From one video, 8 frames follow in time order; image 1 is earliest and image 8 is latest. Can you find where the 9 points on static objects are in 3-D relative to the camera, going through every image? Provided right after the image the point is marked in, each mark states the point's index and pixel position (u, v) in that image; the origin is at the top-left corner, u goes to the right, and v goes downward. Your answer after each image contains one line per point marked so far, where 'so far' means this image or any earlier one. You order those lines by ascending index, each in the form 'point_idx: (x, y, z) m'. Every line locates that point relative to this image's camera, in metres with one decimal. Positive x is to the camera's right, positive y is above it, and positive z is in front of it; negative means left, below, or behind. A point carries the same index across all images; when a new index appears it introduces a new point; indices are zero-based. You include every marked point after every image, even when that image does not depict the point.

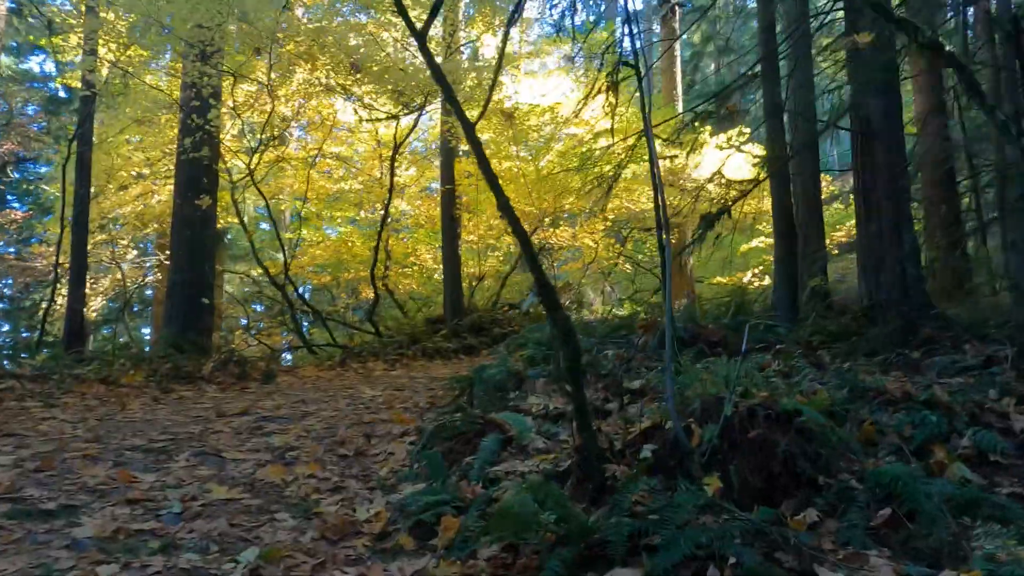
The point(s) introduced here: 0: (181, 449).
0: (-2.0, -1.0, +4.5) m
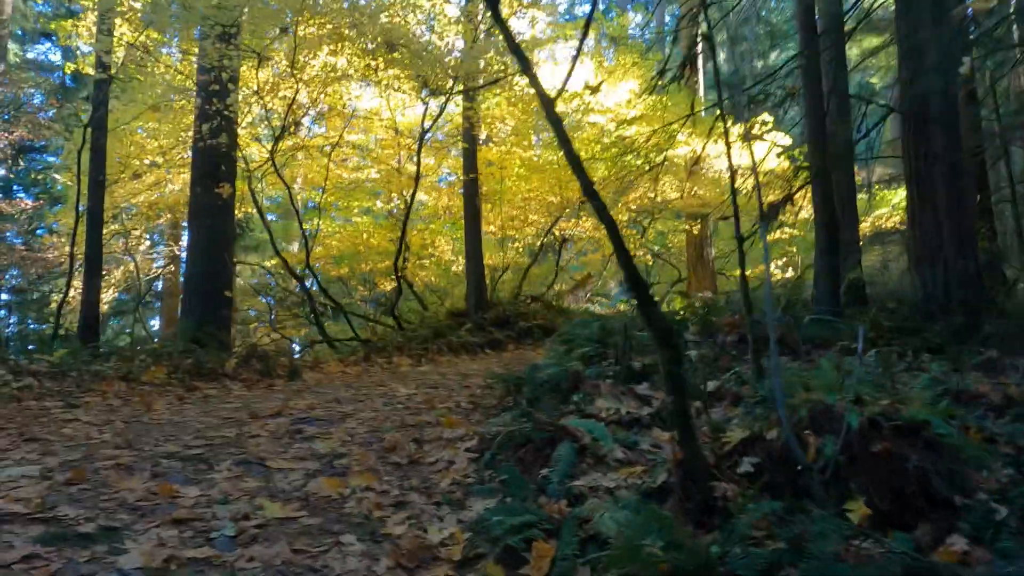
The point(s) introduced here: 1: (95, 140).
0: (-1.6, -0.9, +4.1) m
1: (-5.1, +1.8, +9.3) m
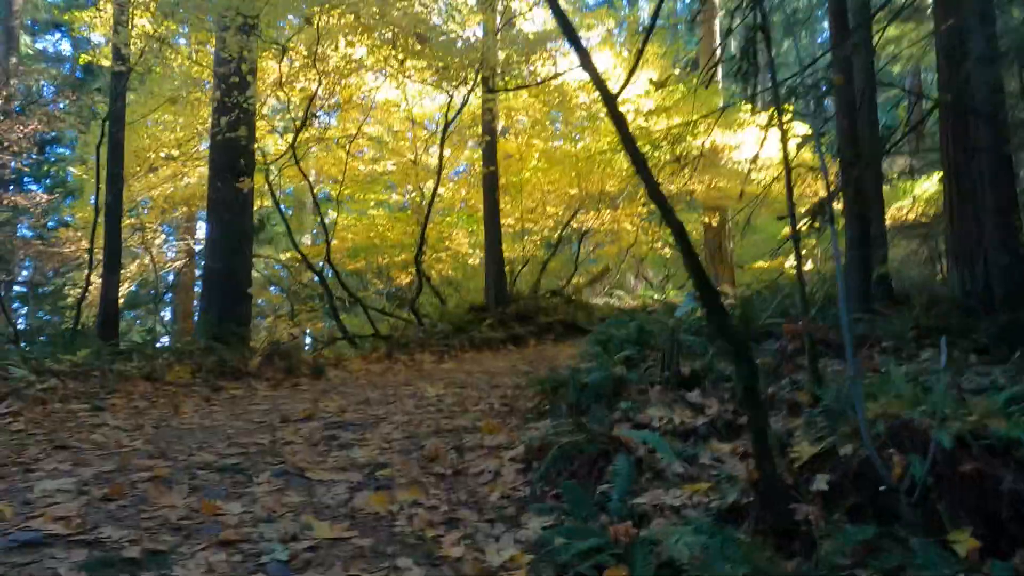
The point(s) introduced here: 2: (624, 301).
0: (-1.3, -0.9, +4.0) m
1: (-4.8, +1.9, +9.1) m
2: (+2.2, -0.3, +15.1) m
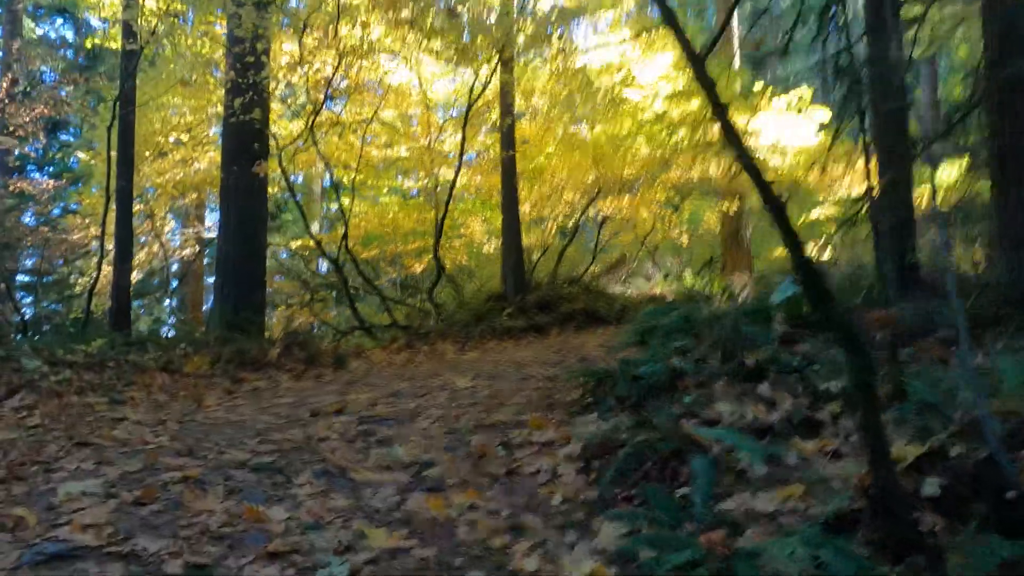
0: (-1.1, -0.9, +3.7) m
1: (-4.5, +2.0, +8.8) m
2: (+2.5, 0.0, +14.8) m
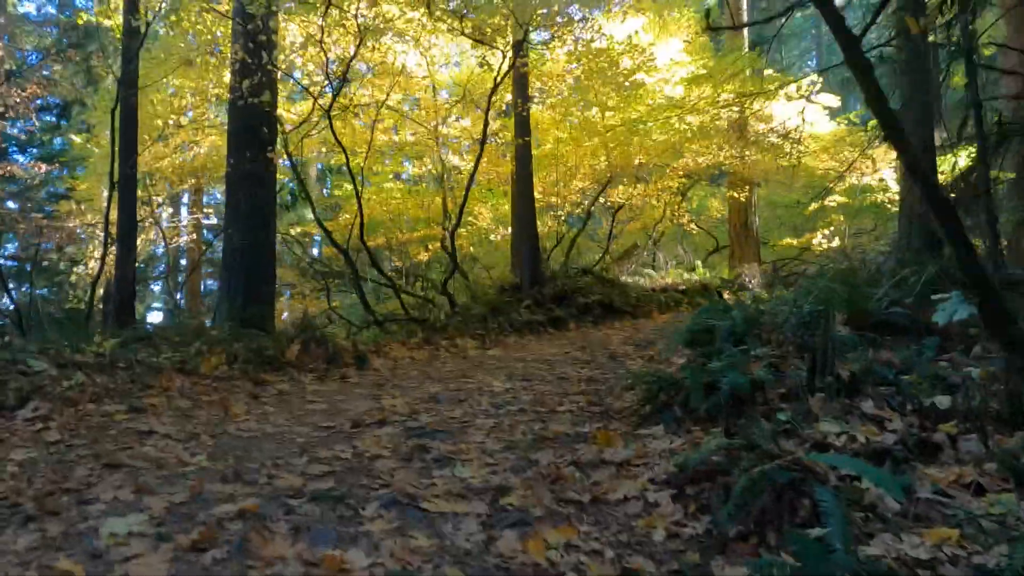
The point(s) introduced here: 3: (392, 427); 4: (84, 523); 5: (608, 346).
0: (-0.7, -0.9, +3.3) m
1: (-4.2, +2.1, +8.3) m
2: (+2.7, +0.2, +14.5) m
3: (-0.7, -0.8, +4.6) m
4: (-1.6, -0.9, +2.9) m
5: (+1.1, -0.7, +8.6) m
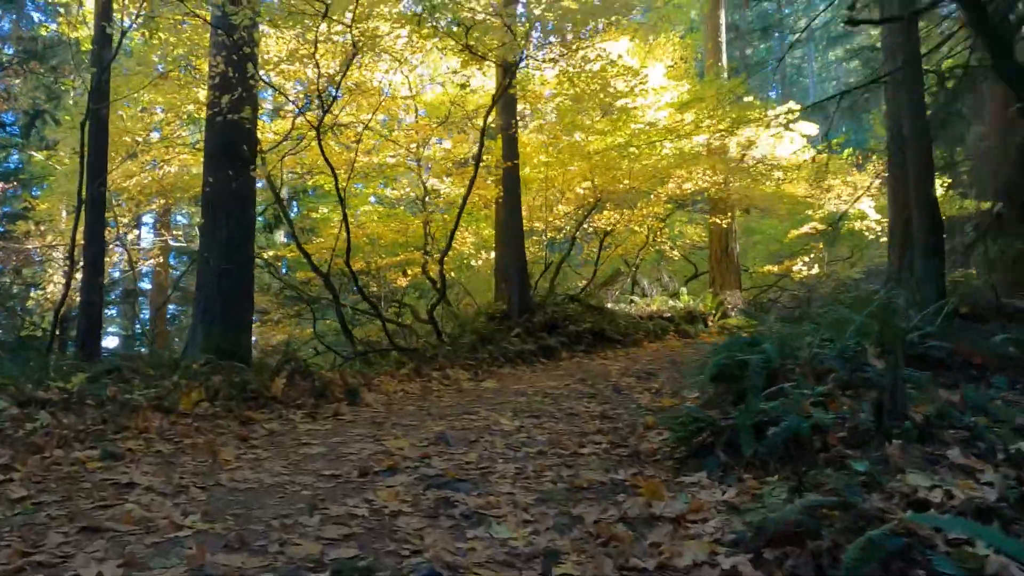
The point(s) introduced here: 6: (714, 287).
0: (-0.5, -1.0, +2.8) m
1: (-4.3, +1.8, +7.8) m
2: (+2.3, -0.3, +14.2) m
3: (-0.6, -1.0, +4.1) m
4: (-1.4, -1.0, +2.3) m
5: (+1.0, -1.0, +8.2) m
6: (+4.4, 0.0, +16.4) m
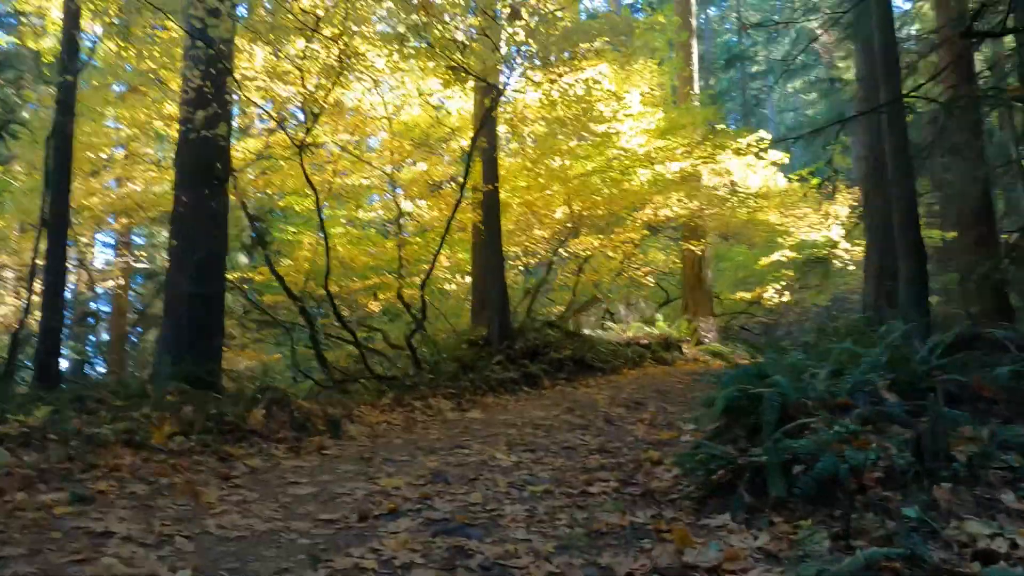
0: (-0.3, -1.1, +2.5) m
1: (-4.4, +1.6, +7.3) m
2: (+1.9, -0.8, +14.0) m
3: (-0.5, -1.2, +3.8) m
4: (-1.2, -1.1, +2.0) m
5: (+0.9, -1.3, +8.0) m
6: (+3.8, -0.6, +16.3) m
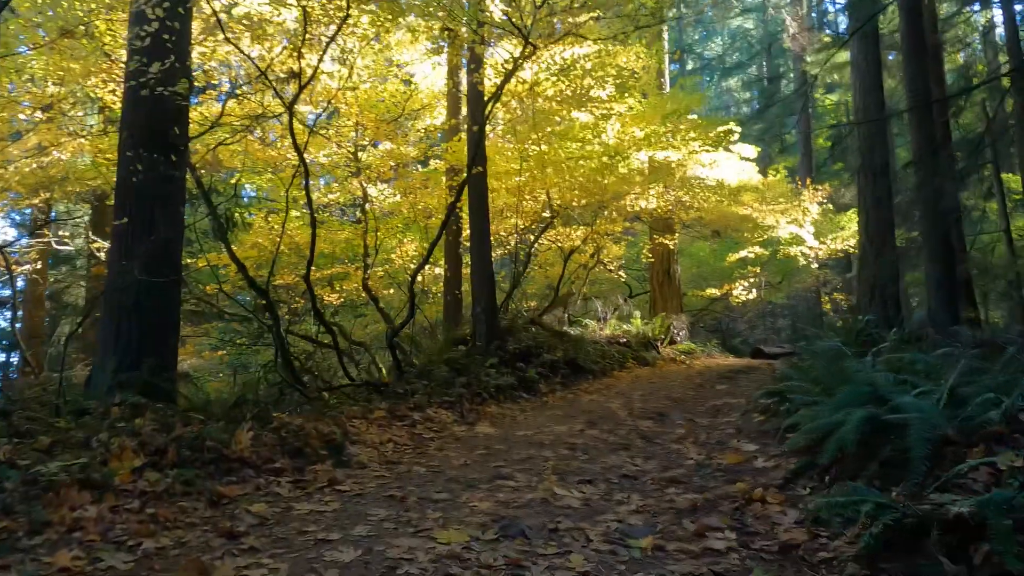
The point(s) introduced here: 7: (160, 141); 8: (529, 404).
0: (+0.3, -1.2, +1.5) m
1: (-4.1, +1.7, +5.9) m
2: (+1.4, -0.7, +13.2) m
3: (0.0, -1.2, +2.7) m
4: (-0.5, -1.1, +0.9) m
5: (+1.0, -1.2, +7.0) m
6: (+3.0, -0.5, +15.6) m
7: (-3.0, +1.2, +6.5) m
8: (+0.2, -1.2, +8.1) m
